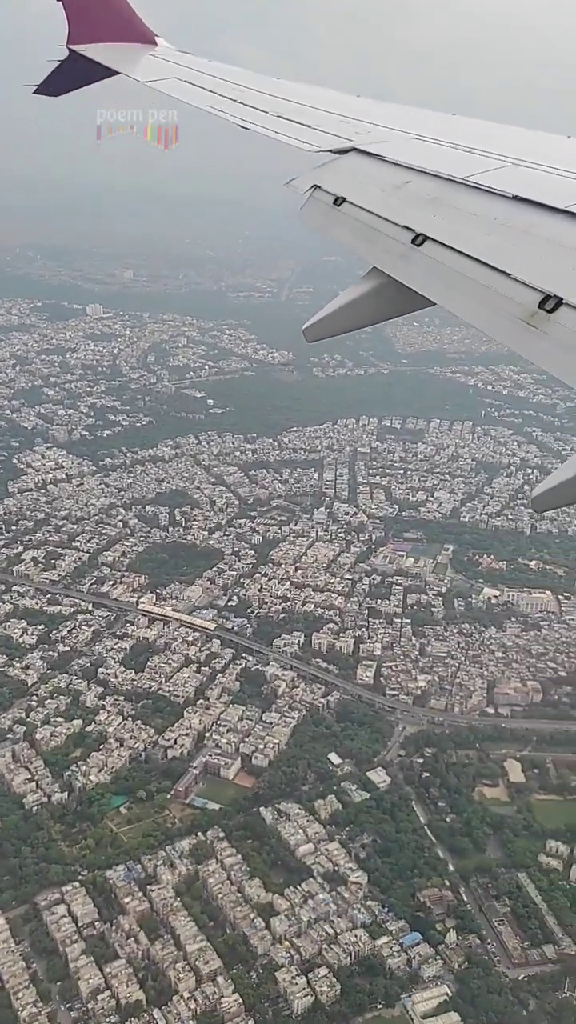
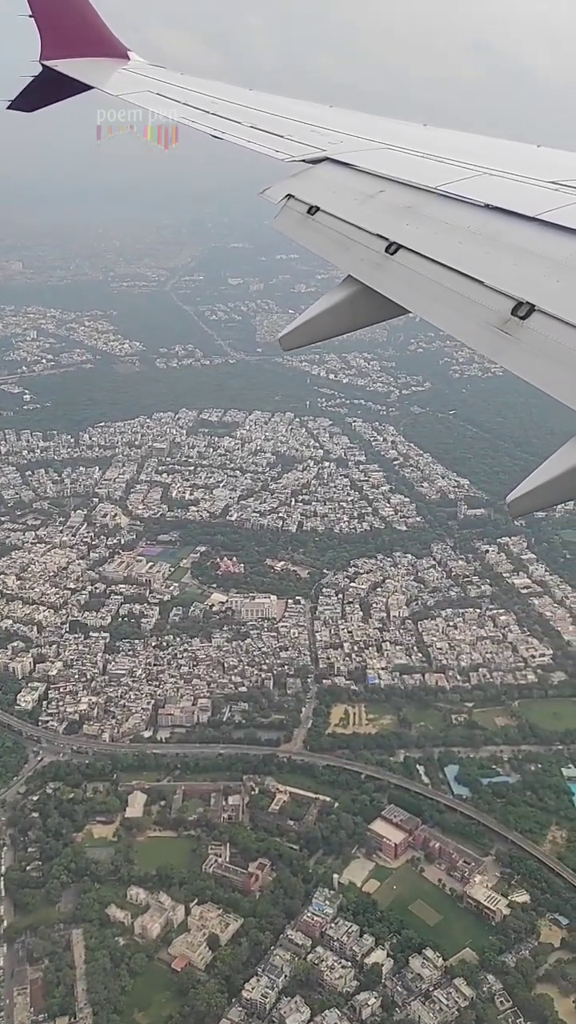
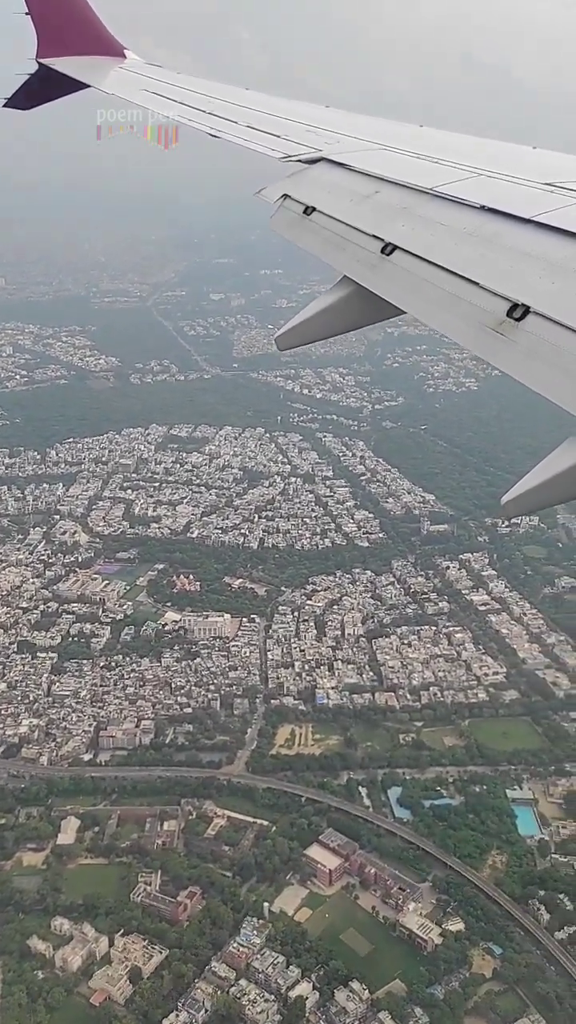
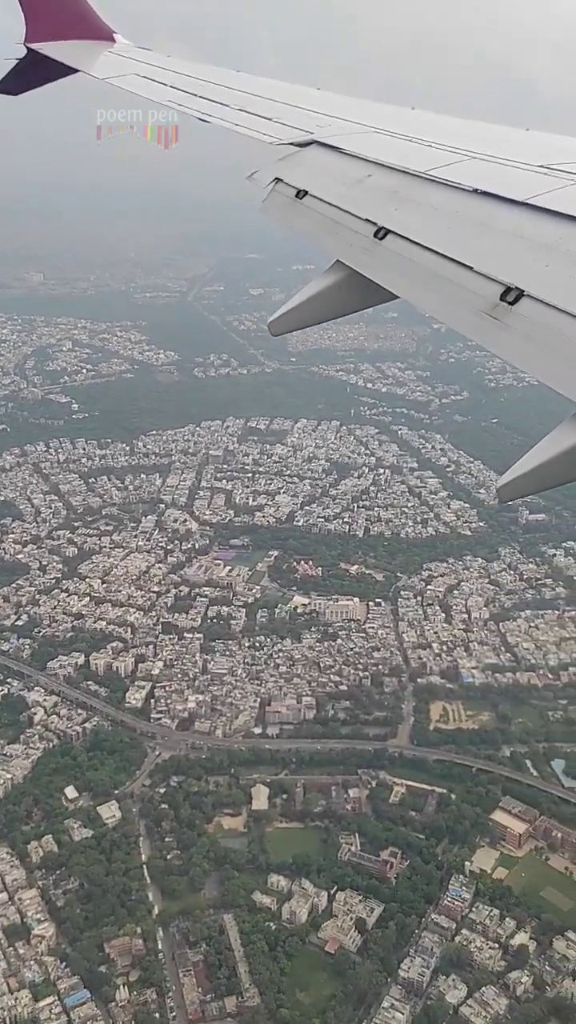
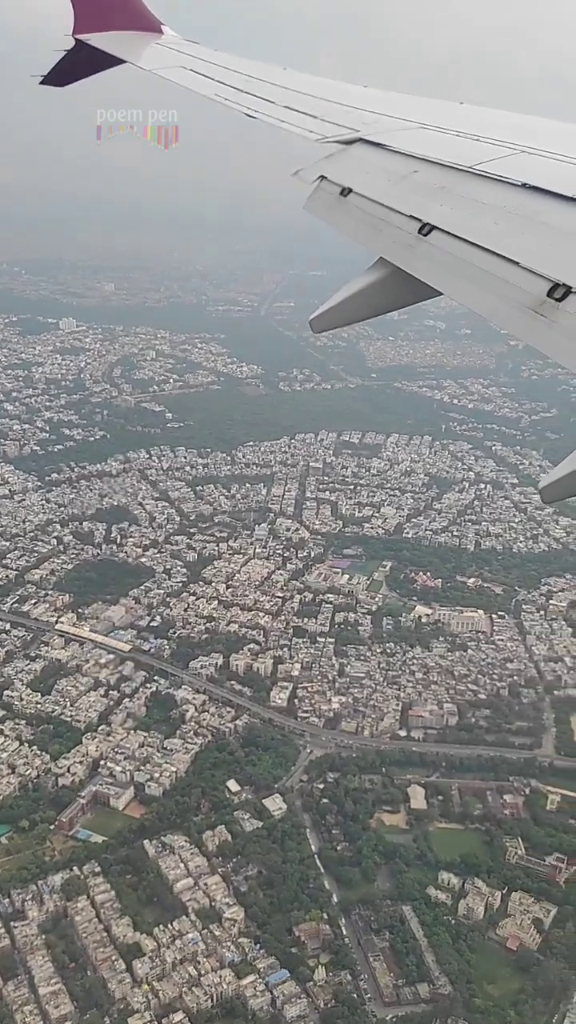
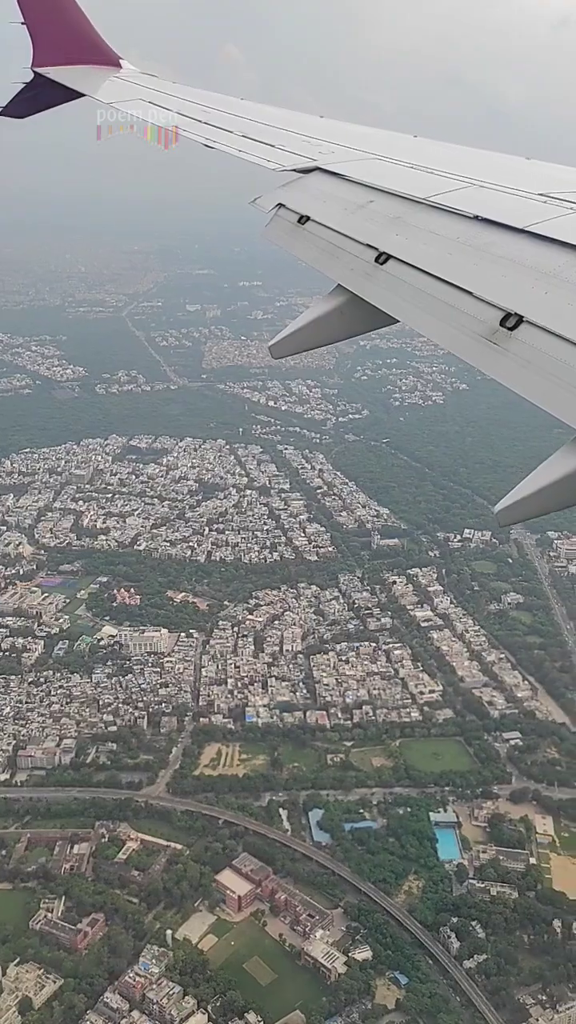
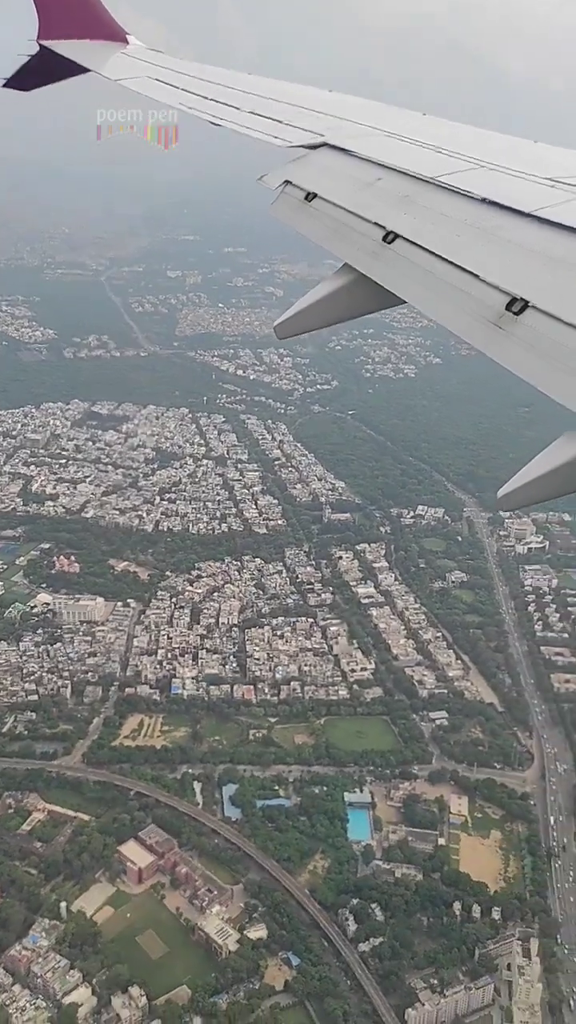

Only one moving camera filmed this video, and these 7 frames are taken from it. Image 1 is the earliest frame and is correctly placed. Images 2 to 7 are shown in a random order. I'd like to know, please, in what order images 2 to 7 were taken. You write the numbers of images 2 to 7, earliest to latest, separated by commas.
5, 4, 2, 3, 6, 7
